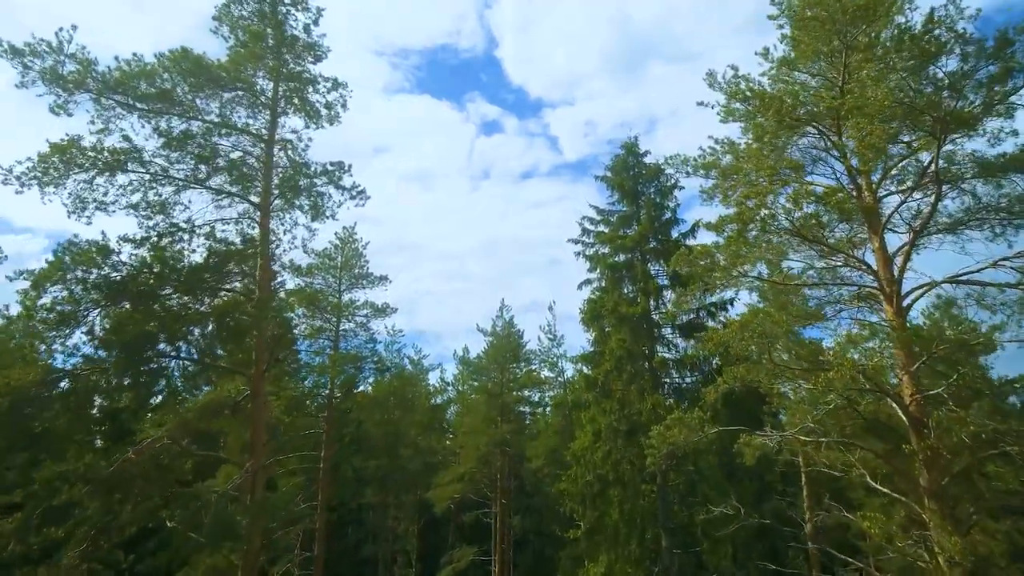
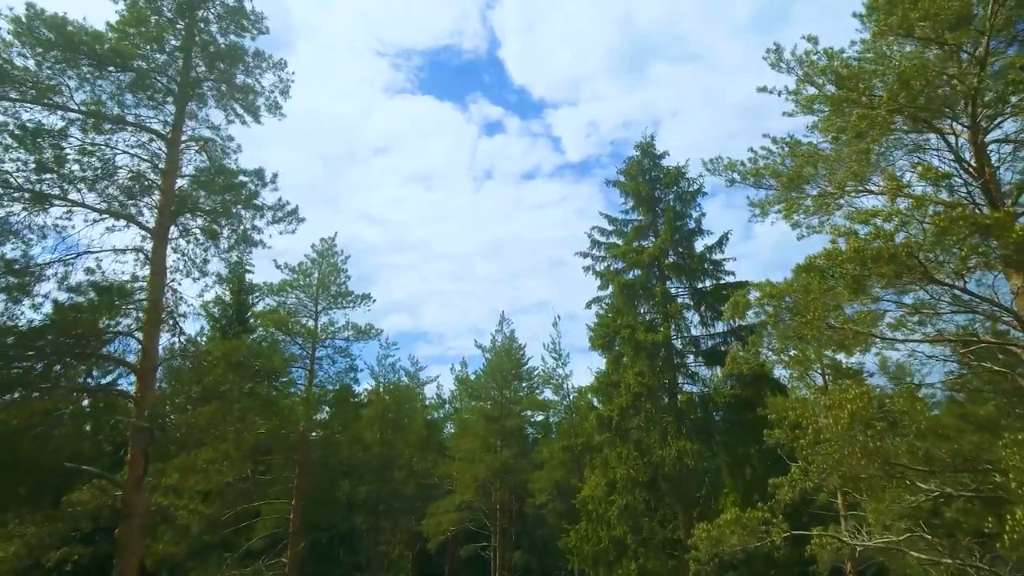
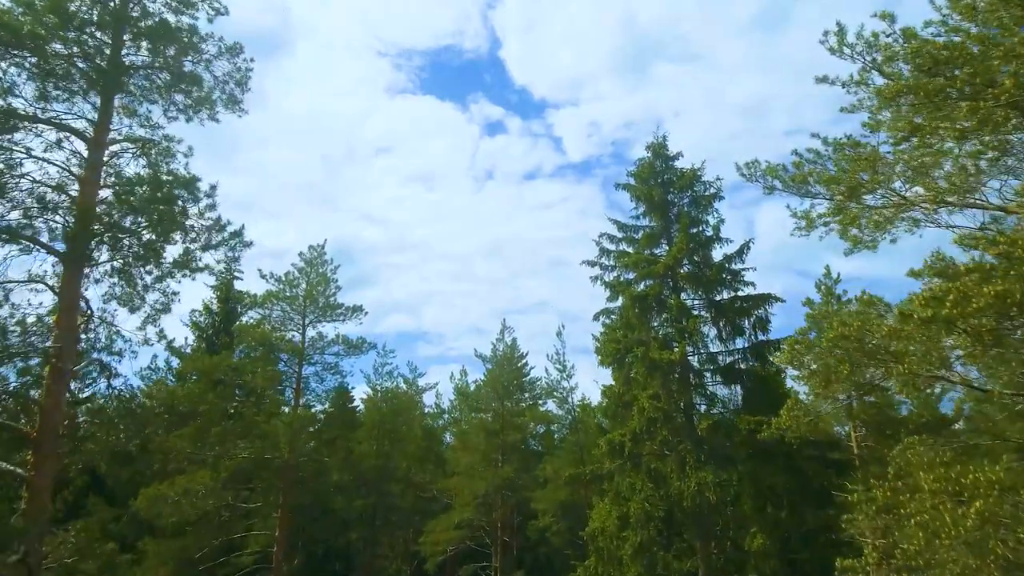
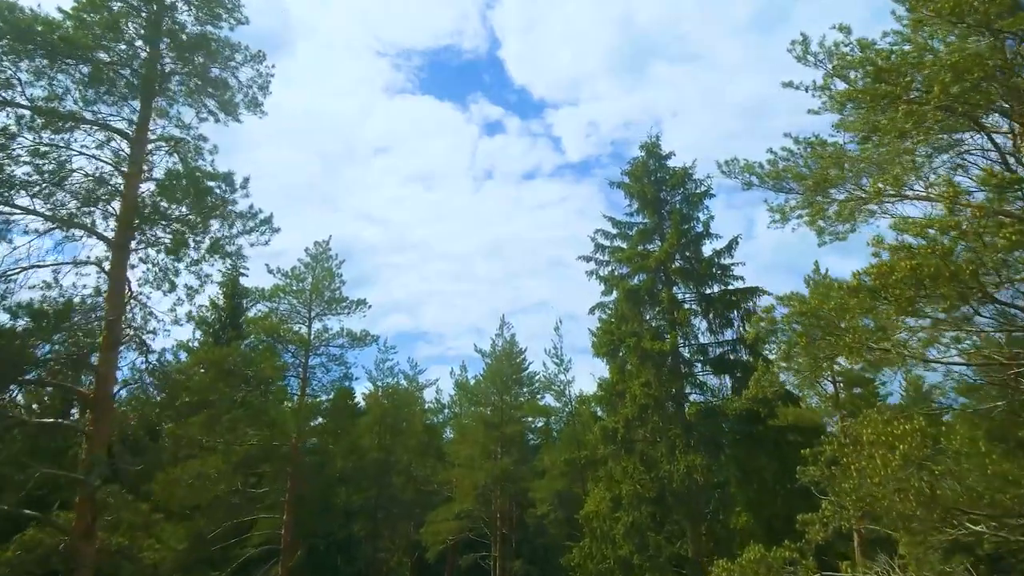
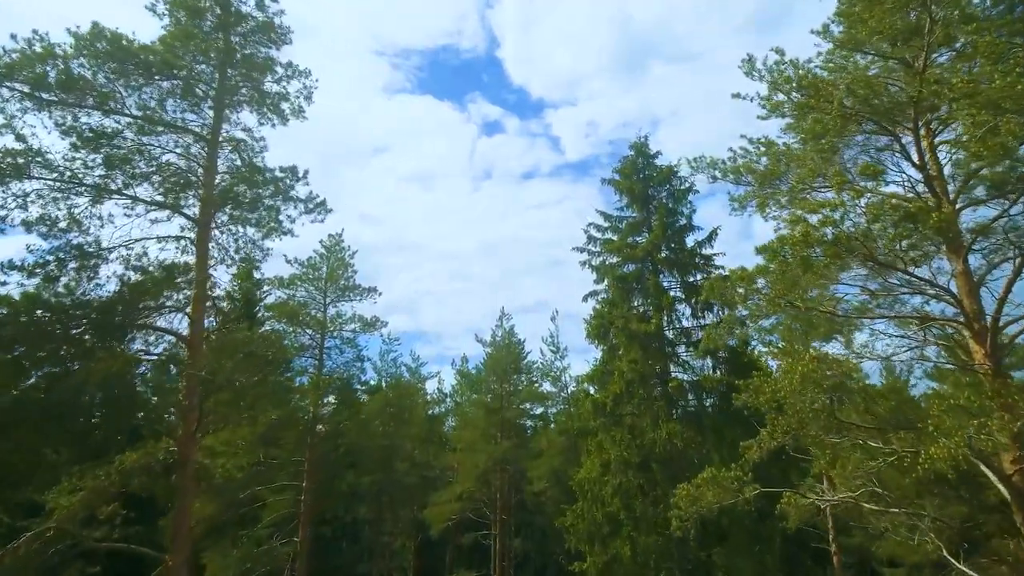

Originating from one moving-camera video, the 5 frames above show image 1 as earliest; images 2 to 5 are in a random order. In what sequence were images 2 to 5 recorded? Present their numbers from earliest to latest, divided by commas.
5, 2, 4, 3
